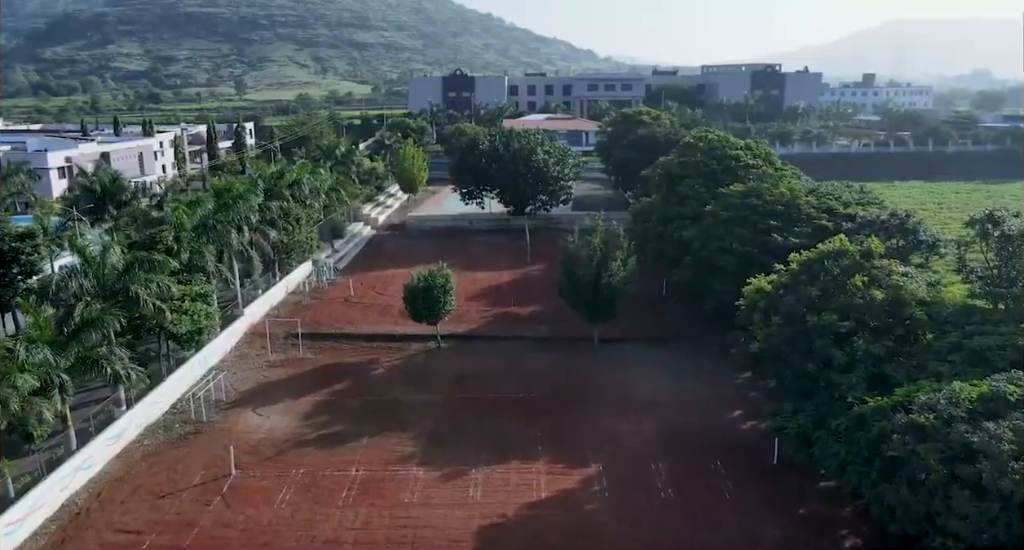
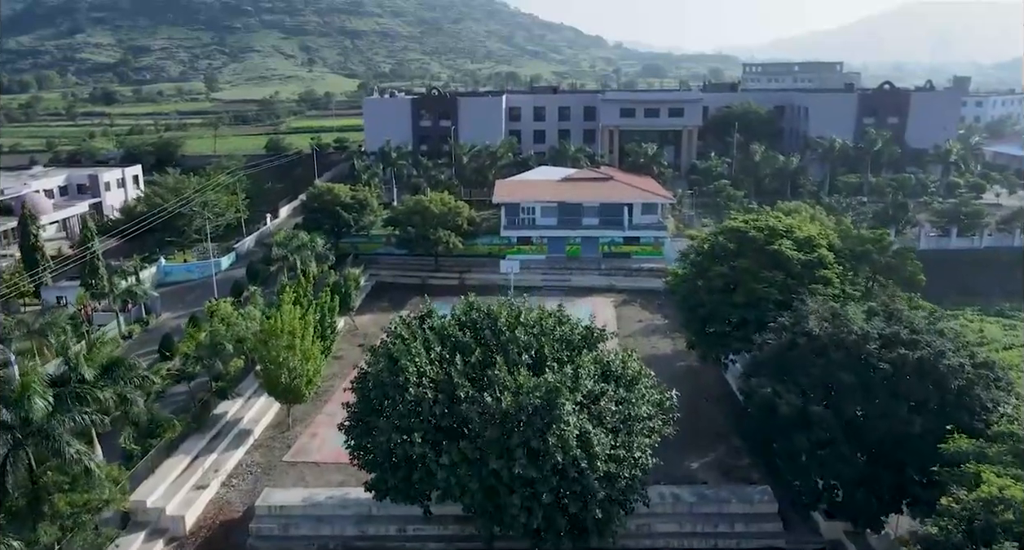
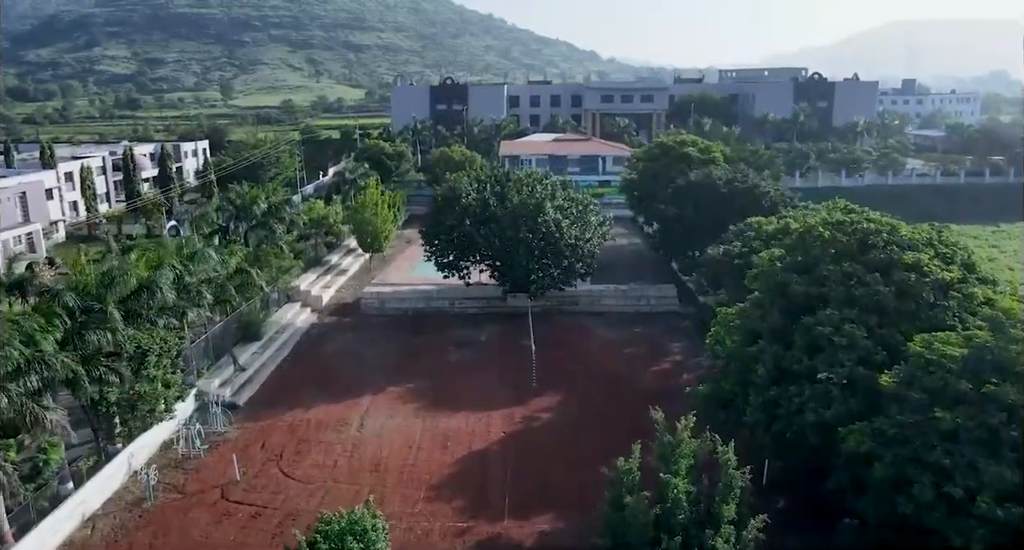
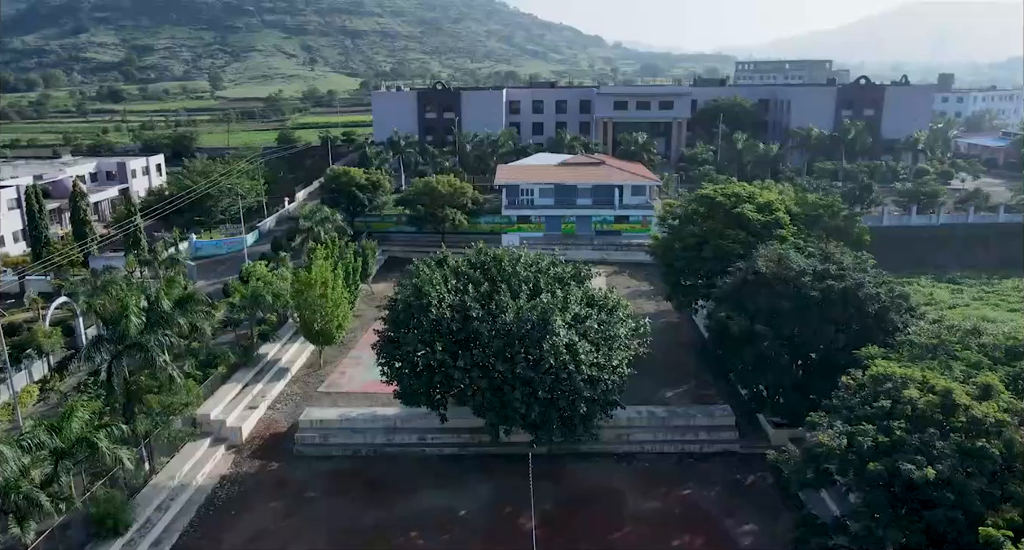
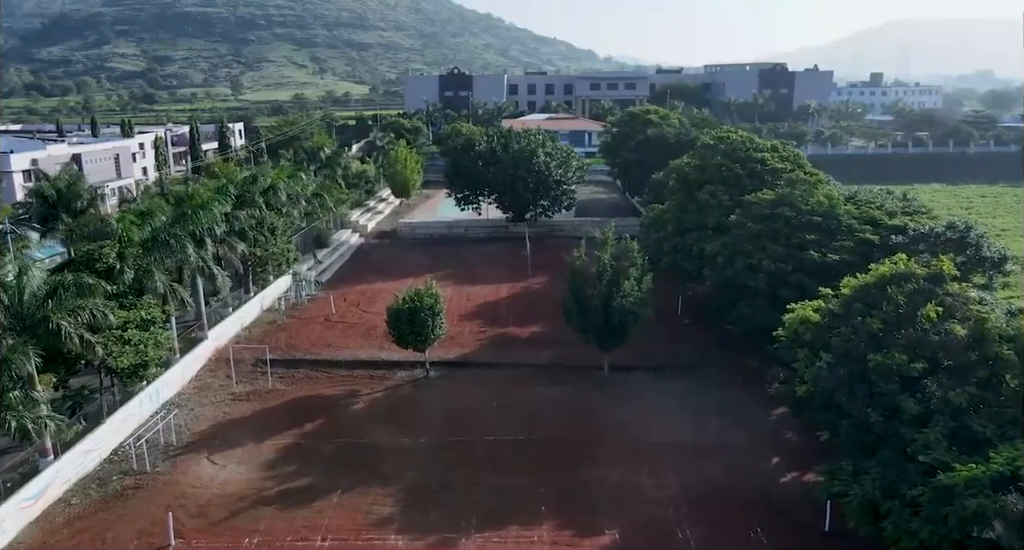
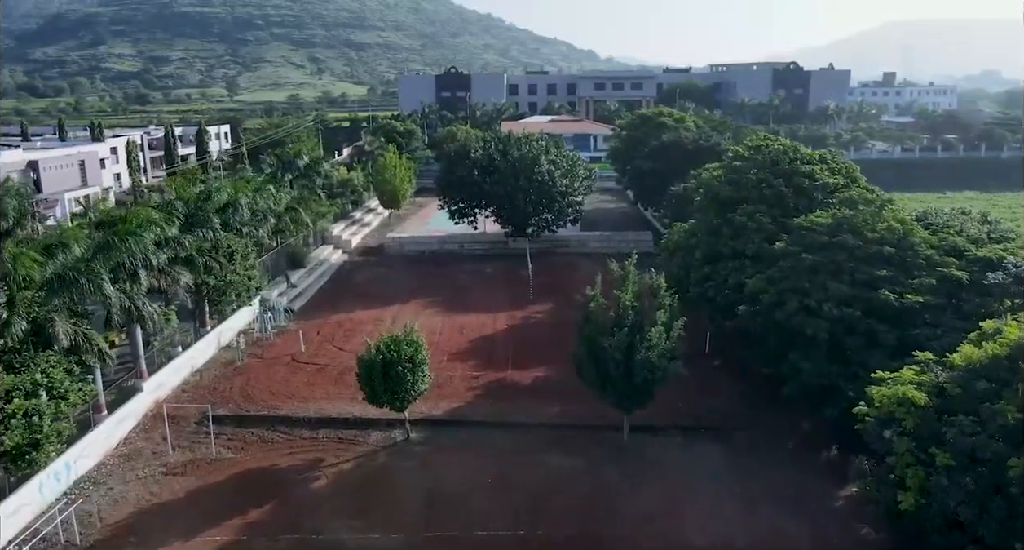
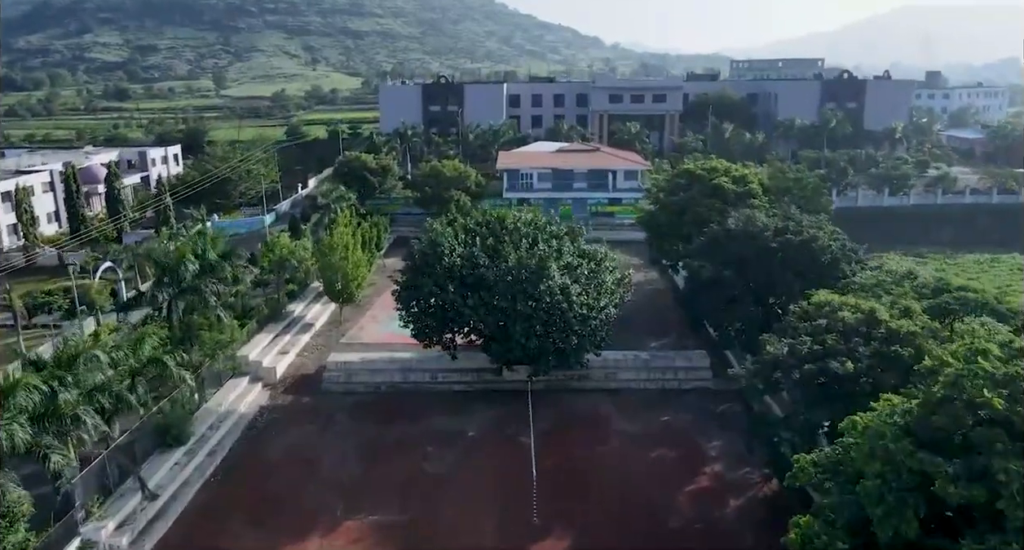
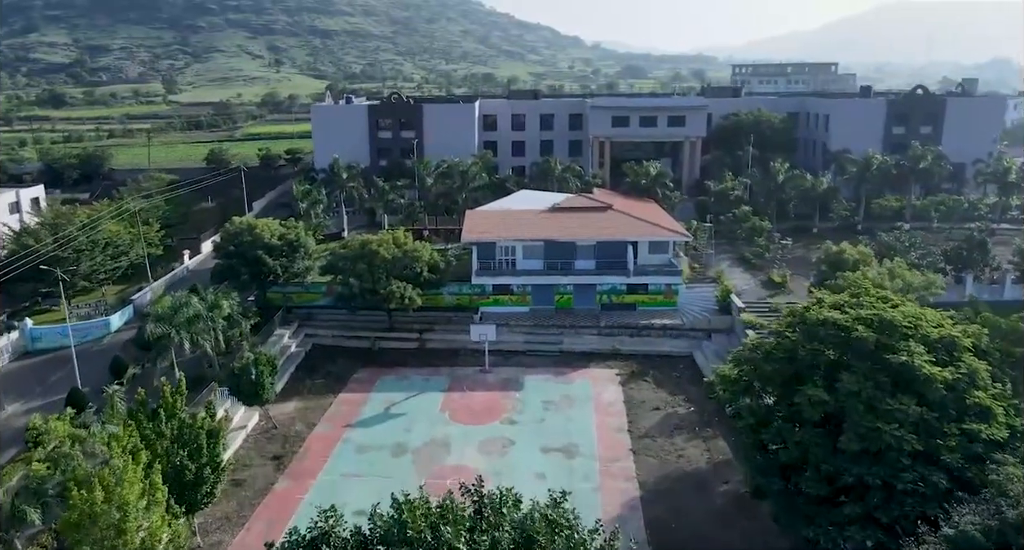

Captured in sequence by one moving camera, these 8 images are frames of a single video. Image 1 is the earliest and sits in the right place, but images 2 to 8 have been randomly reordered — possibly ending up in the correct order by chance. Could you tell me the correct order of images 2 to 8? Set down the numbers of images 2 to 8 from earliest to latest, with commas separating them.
5, 6, 3, 7, 4, 2, 8
